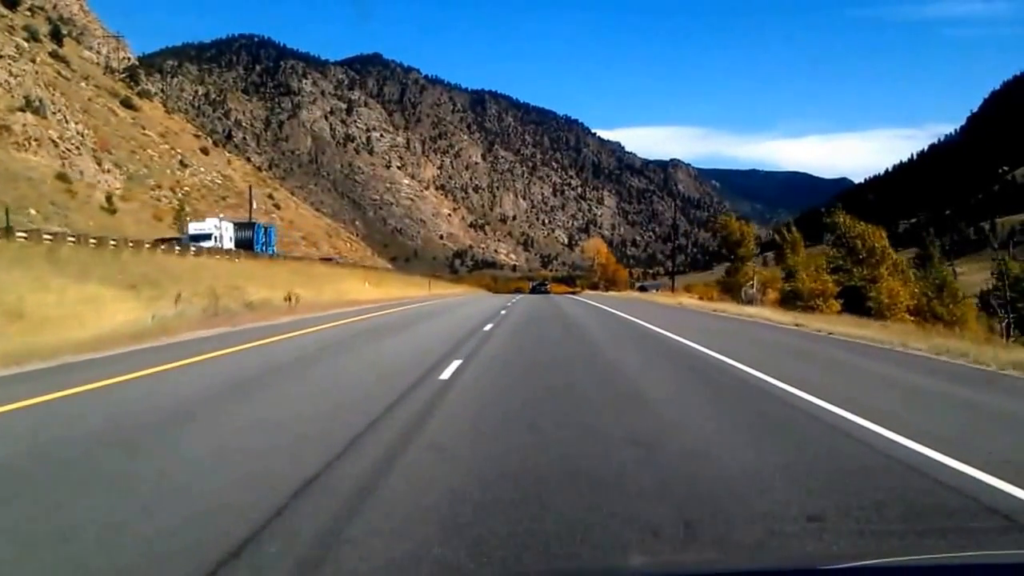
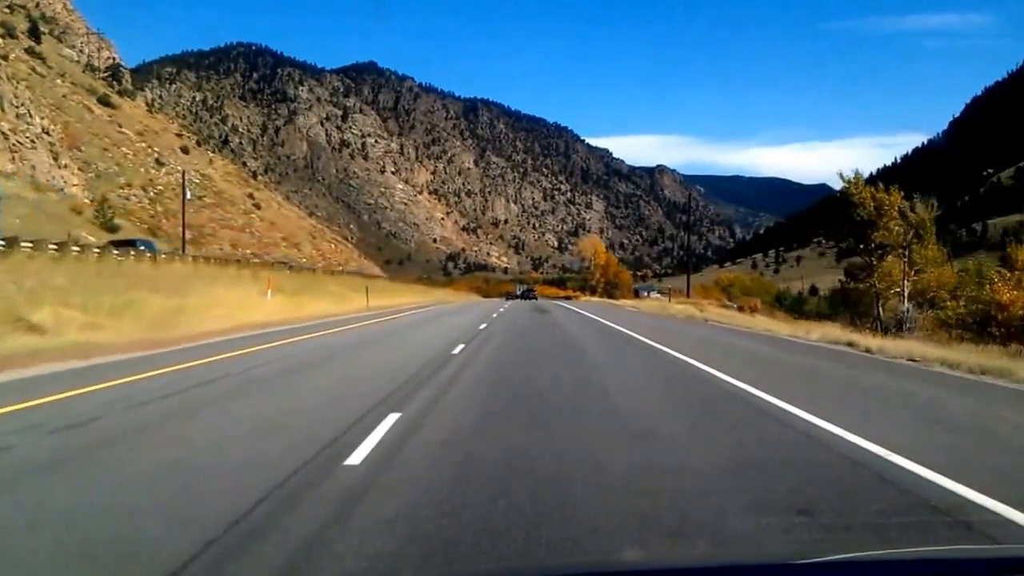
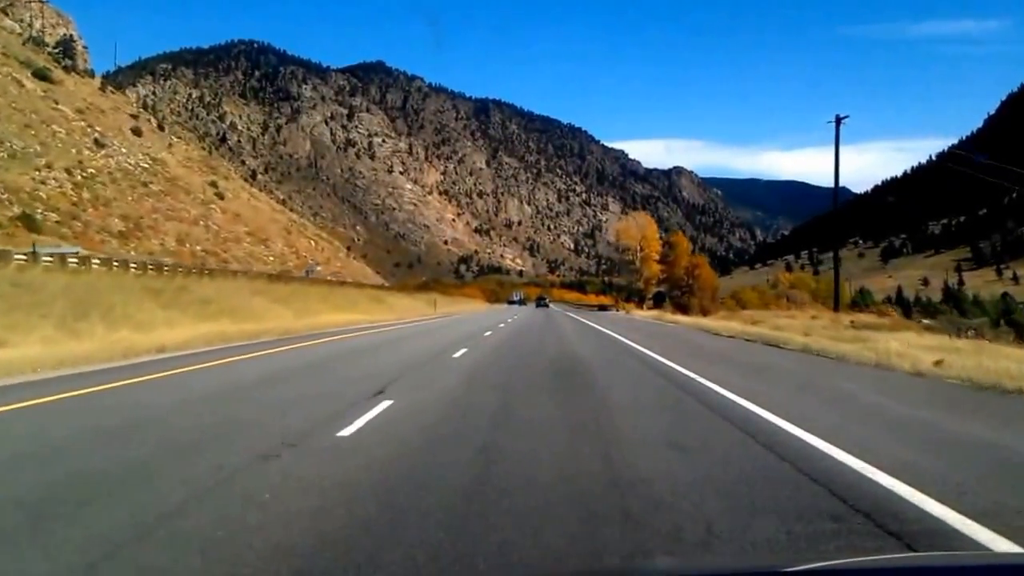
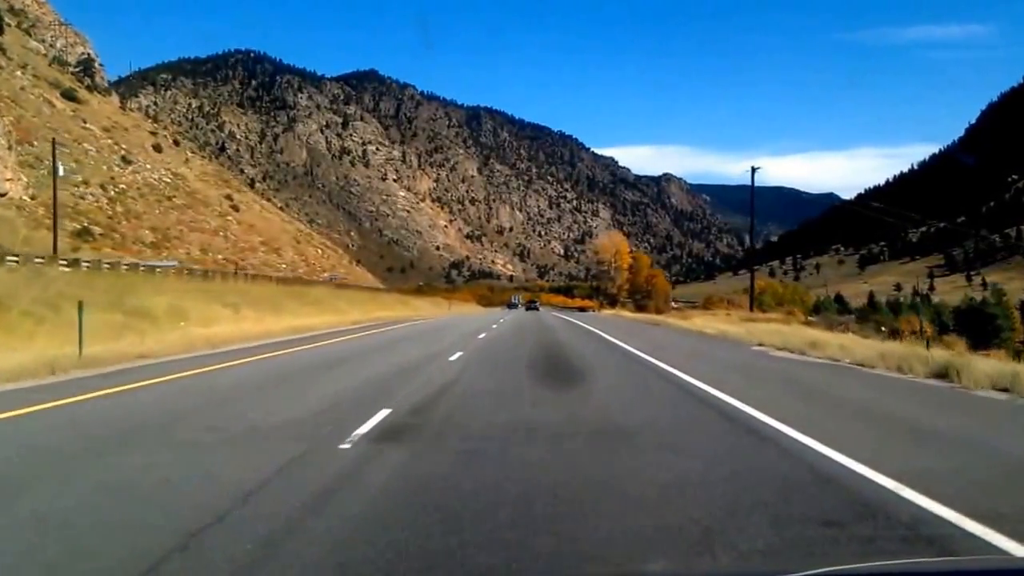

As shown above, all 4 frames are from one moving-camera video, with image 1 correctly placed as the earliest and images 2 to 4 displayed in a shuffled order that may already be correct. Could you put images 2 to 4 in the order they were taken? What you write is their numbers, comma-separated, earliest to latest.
2, 4, 3
